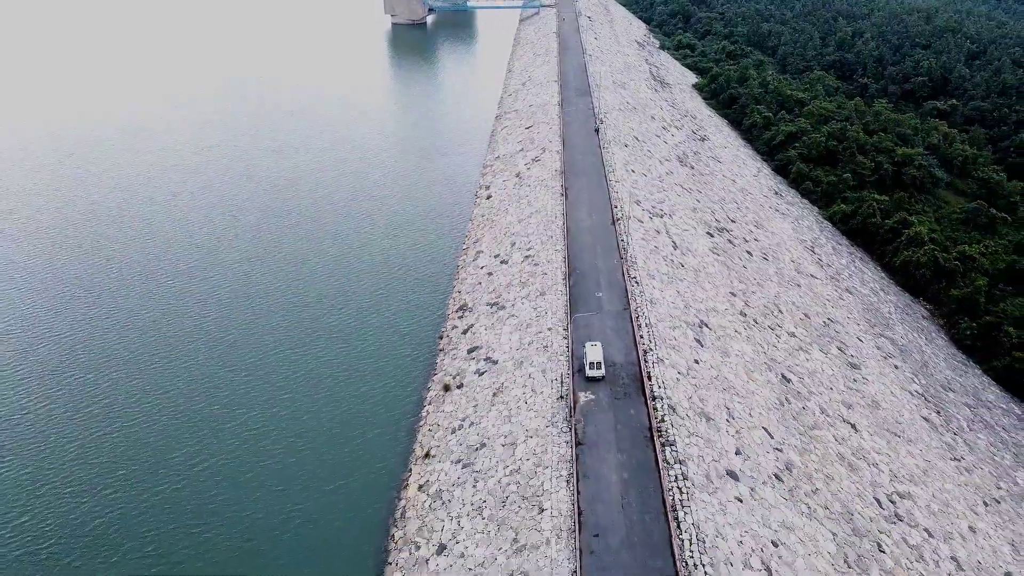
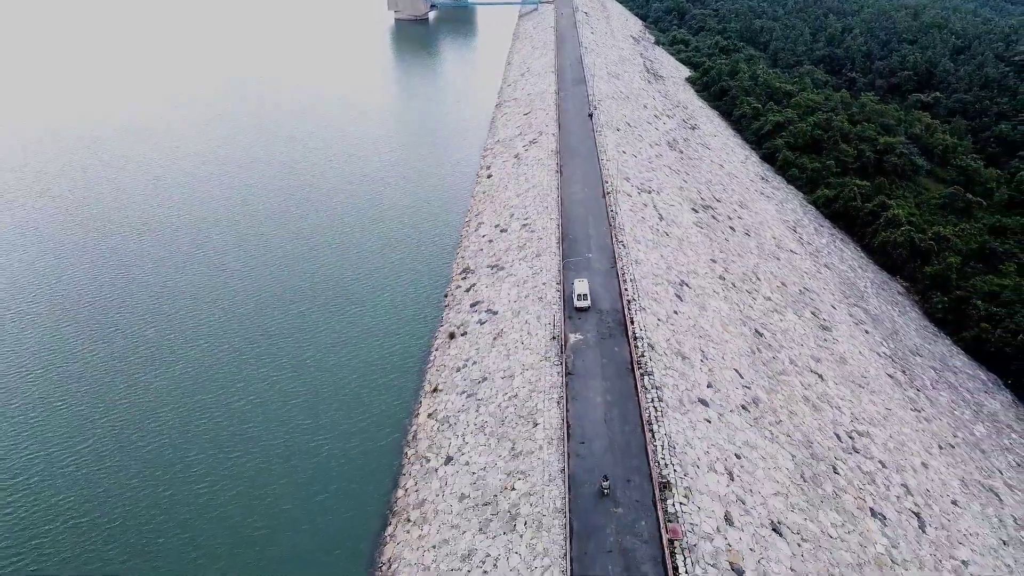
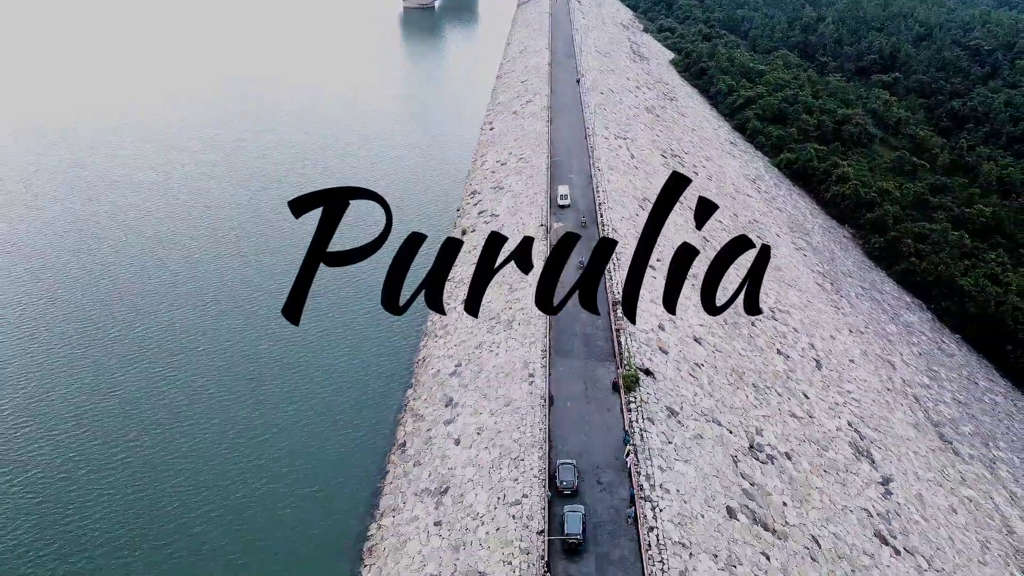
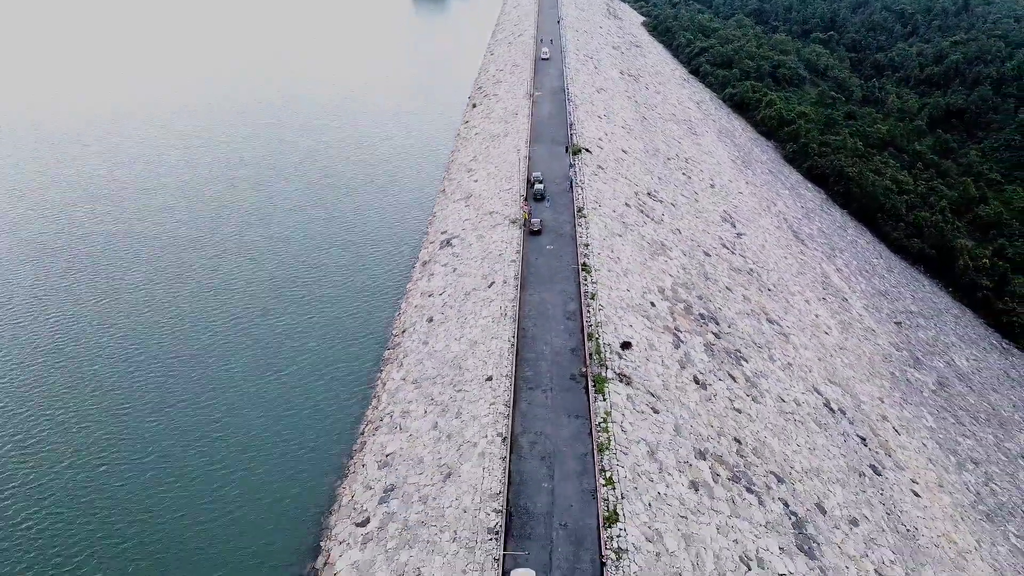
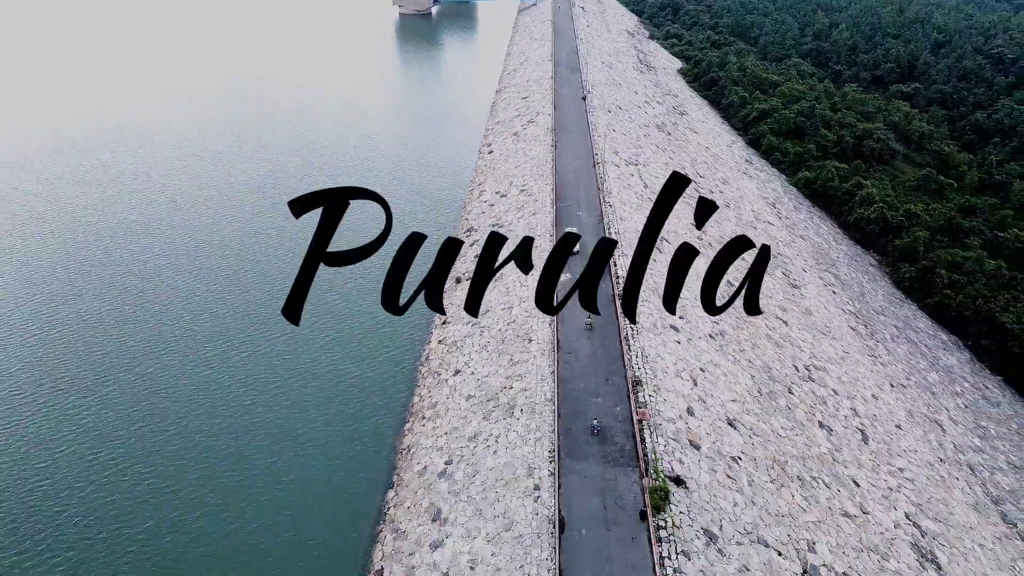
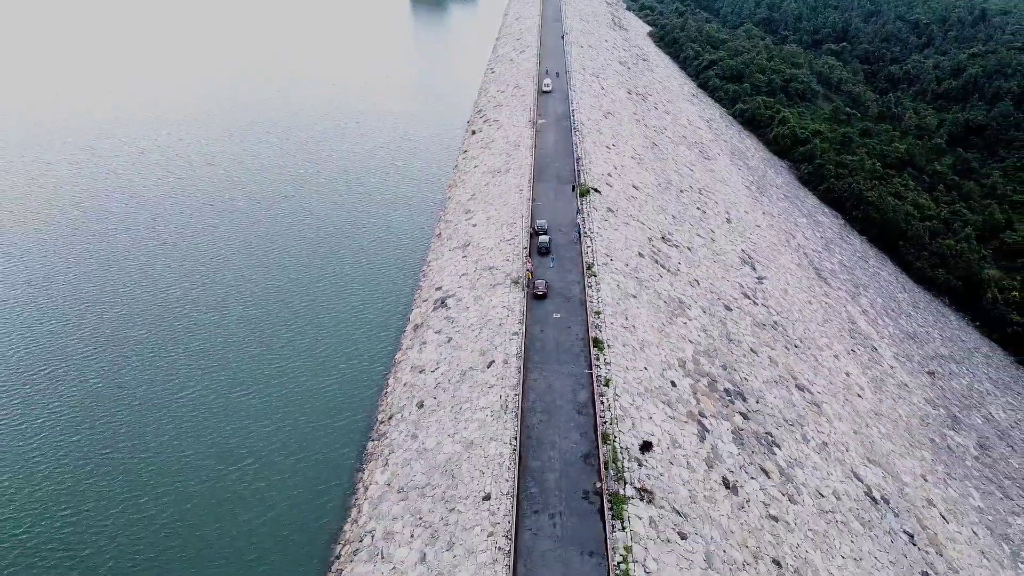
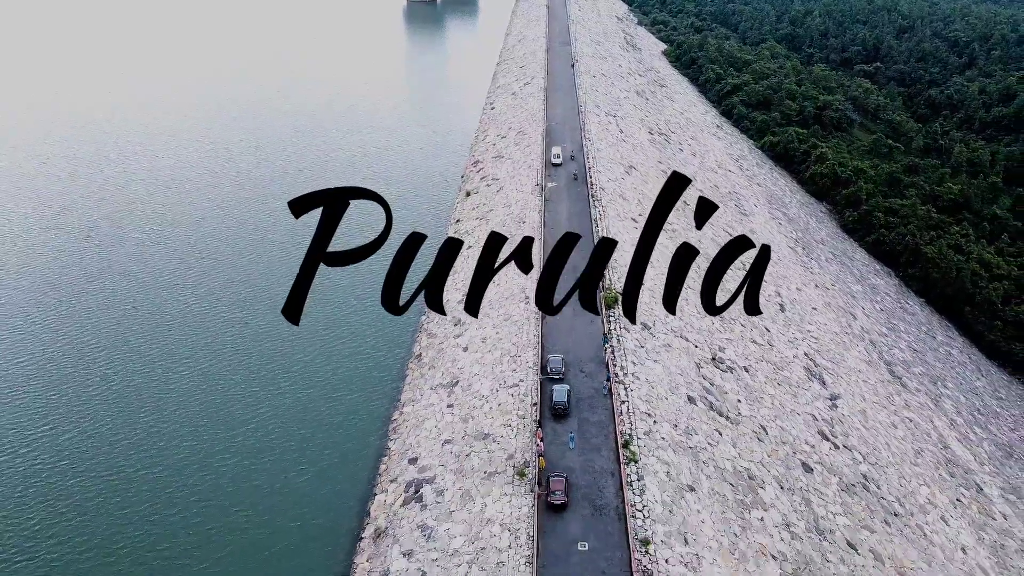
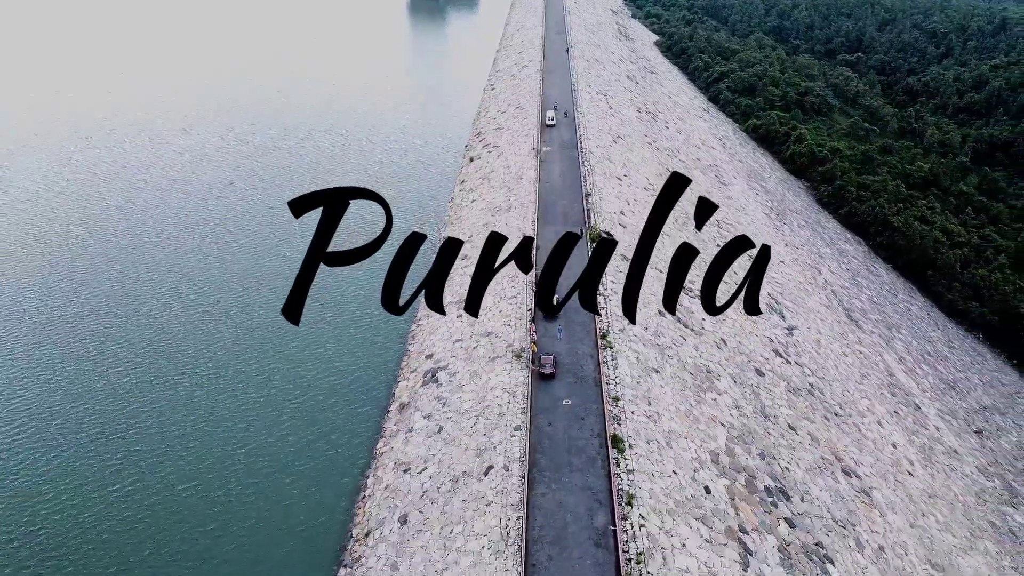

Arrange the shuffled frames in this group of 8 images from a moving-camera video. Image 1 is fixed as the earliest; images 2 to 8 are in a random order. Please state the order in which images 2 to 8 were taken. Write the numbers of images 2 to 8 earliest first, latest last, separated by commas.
2, 5, 3, 7, 8, 6, 4
